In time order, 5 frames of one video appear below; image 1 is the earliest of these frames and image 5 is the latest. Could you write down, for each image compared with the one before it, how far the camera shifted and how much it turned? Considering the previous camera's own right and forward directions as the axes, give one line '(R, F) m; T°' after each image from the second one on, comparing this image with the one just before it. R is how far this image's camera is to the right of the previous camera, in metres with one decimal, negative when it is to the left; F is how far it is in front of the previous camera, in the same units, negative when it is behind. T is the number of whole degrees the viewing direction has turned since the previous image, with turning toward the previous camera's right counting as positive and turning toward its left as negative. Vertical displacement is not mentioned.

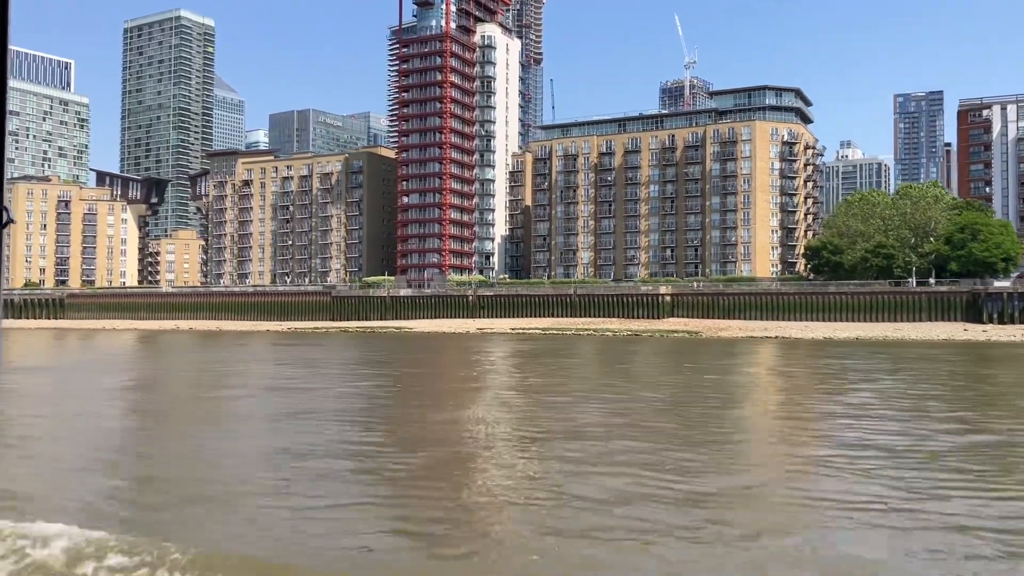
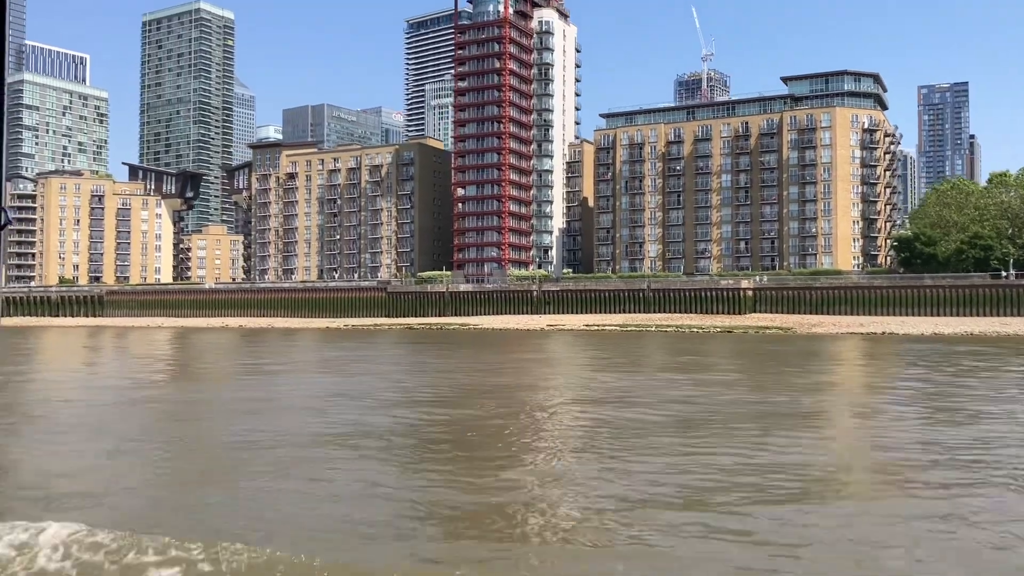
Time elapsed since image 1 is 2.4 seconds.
(-5.7, +3.3) m; 0°
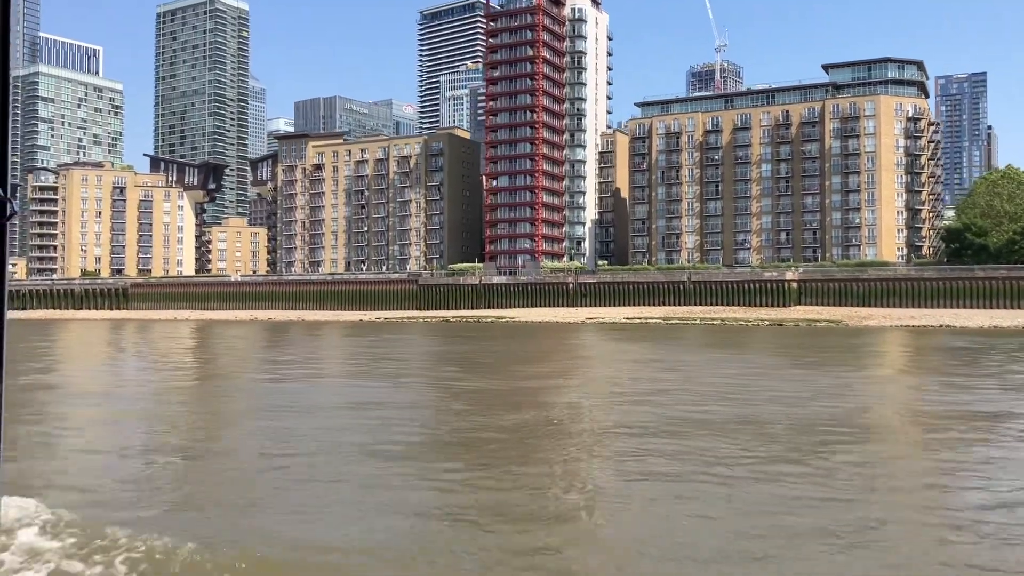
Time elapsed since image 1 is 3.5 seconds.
(-2.6, +1.4) m; 0°
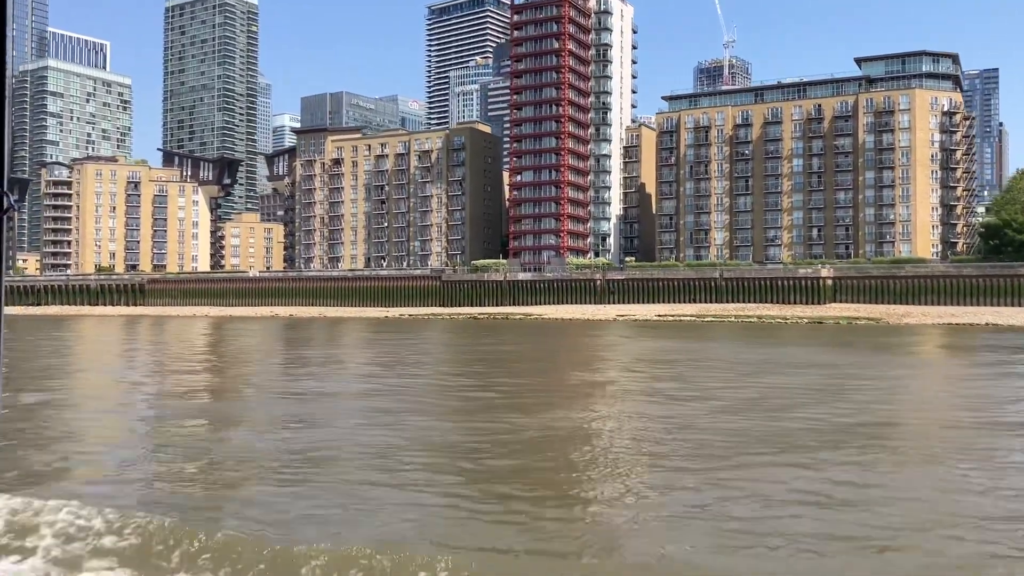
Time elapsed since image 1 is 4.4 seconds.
(-2.2, +1.2) m; 0°
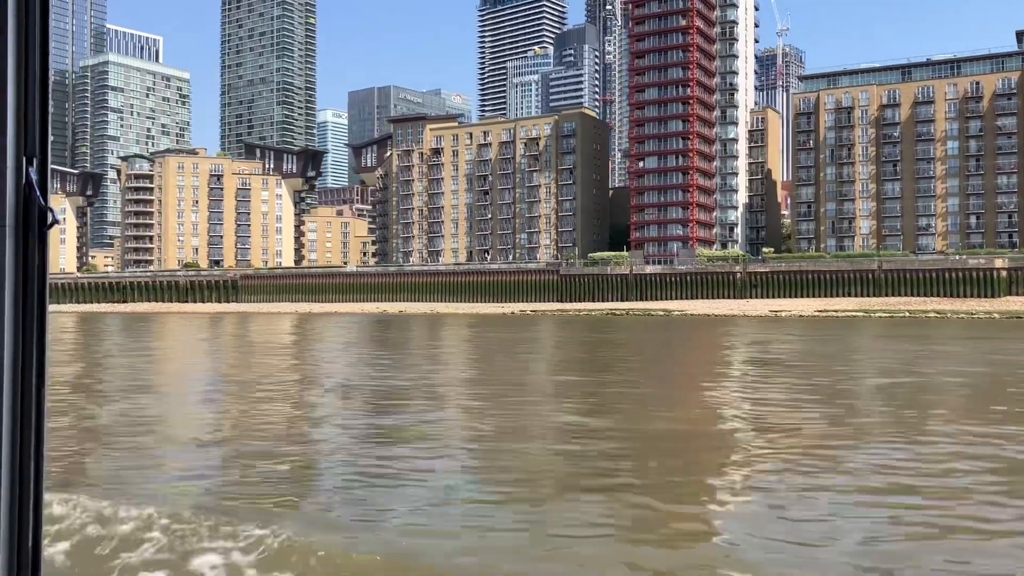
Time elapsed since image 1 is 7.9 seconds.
(-8.4, +4.6) m; -2°
